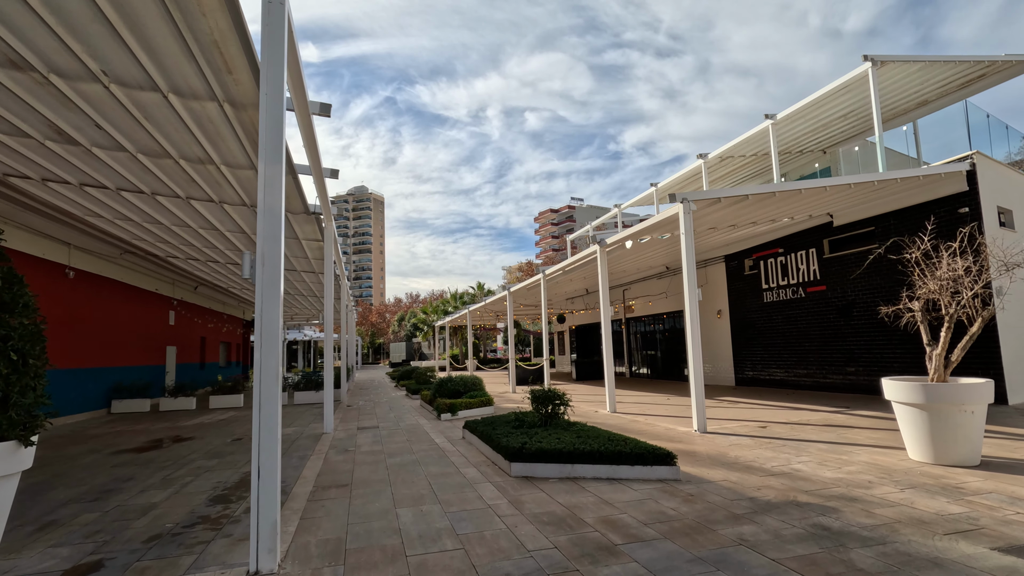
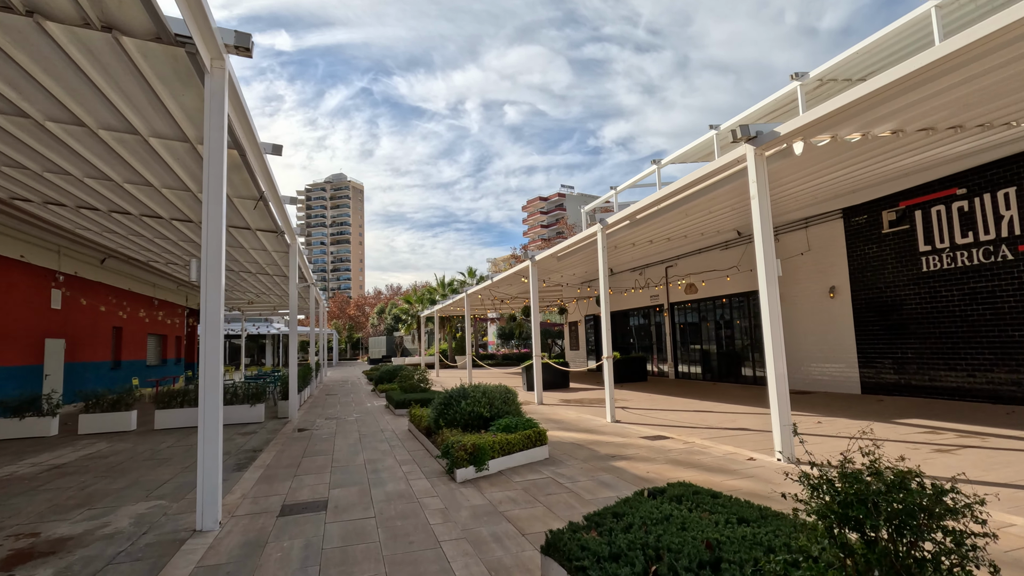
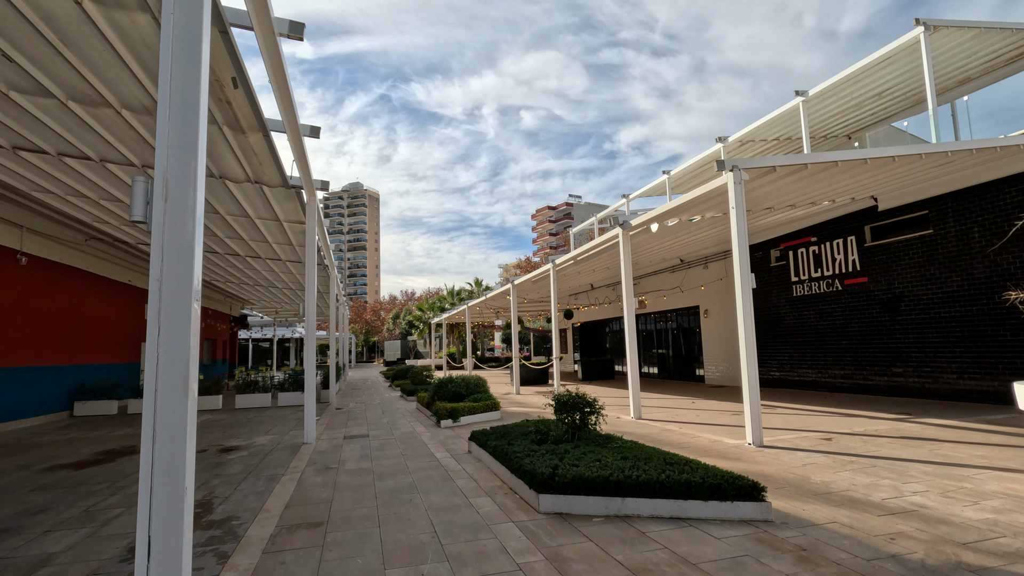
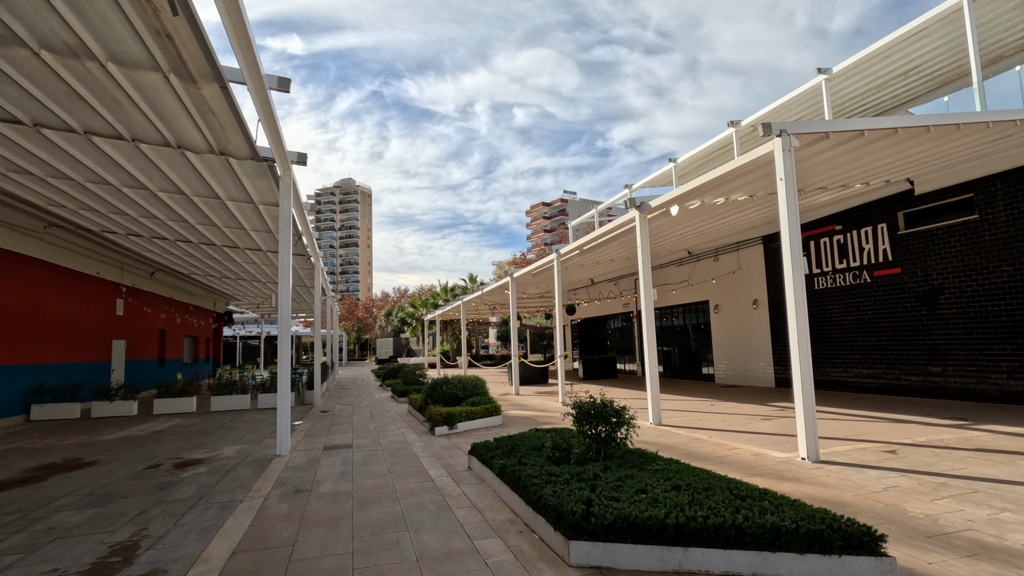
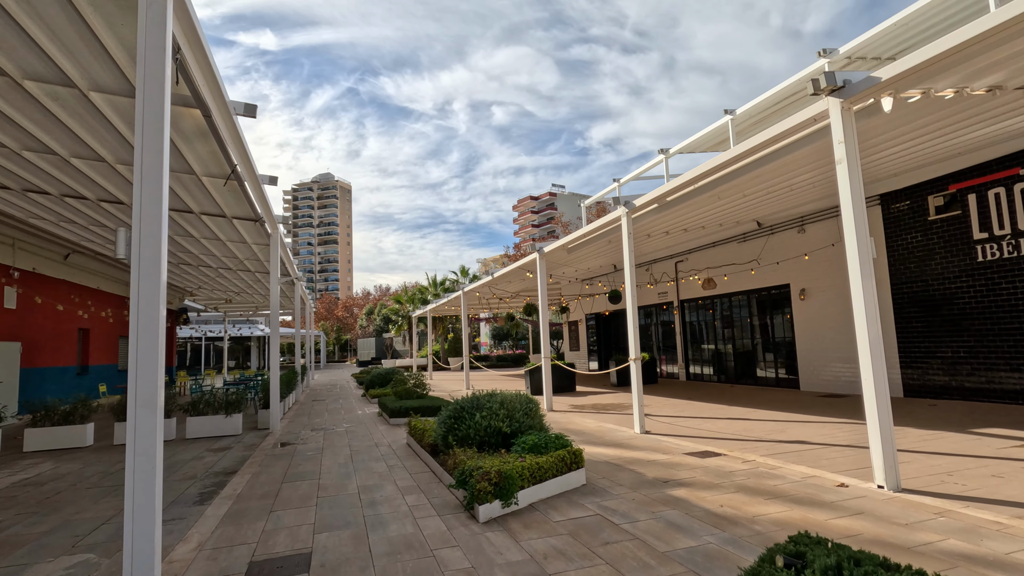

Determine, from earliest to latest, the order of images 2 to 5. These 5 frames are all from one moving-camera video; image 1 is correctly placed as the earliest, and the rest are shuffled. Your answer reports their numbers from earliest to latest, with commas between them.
3, 4, 2, 5
